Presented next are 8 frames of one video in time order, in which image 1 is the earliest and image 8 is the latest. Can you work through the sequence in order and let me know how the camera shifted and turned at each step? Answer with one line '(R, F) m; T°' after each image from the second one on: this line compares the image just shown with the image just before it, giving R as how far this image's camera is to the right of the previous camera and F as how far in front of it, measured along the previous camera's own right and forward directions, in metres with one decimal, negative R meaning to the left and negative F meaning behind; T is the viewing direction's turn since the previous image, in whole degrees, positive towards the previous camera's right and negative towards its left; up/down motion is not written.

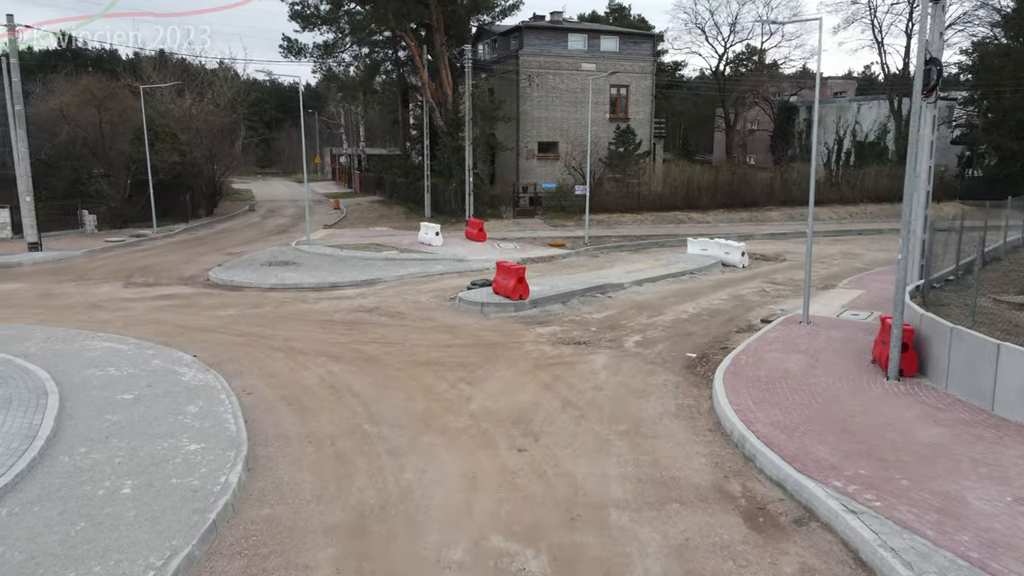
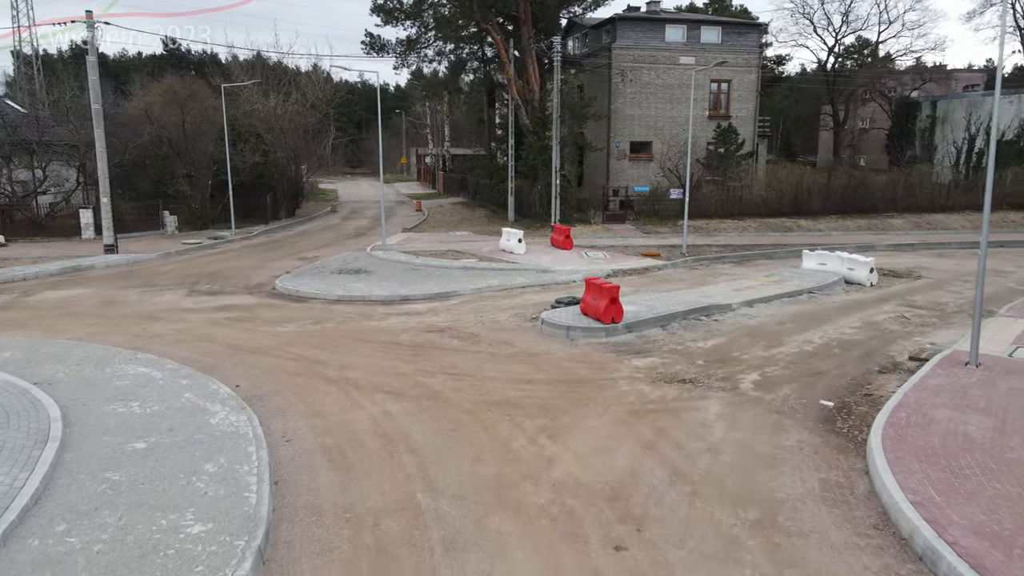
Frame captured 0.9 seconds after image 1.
(-0.1, +2.0) m; -7°
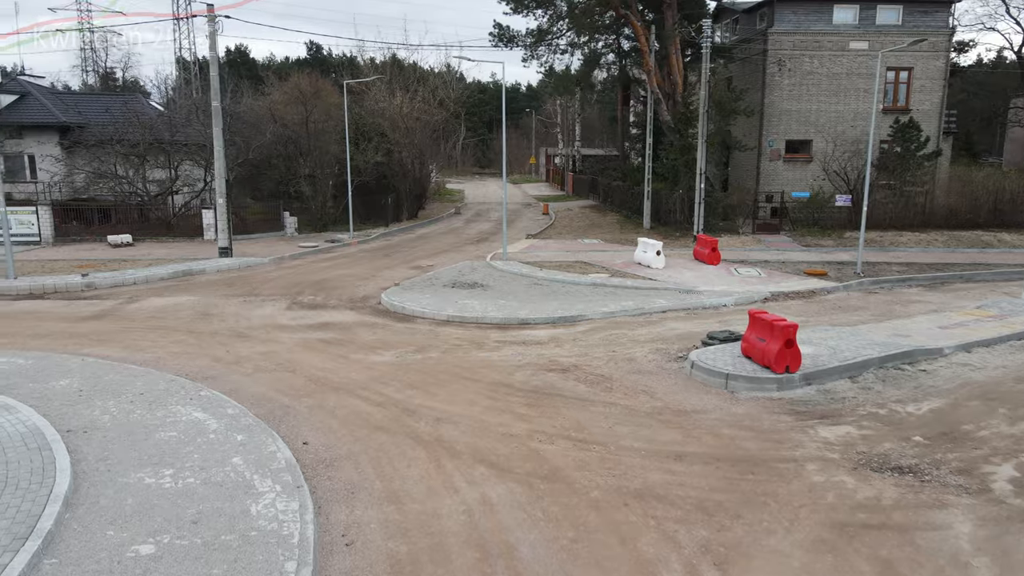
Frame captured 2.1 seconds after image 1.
(-0.3, +2.5) m; -10°
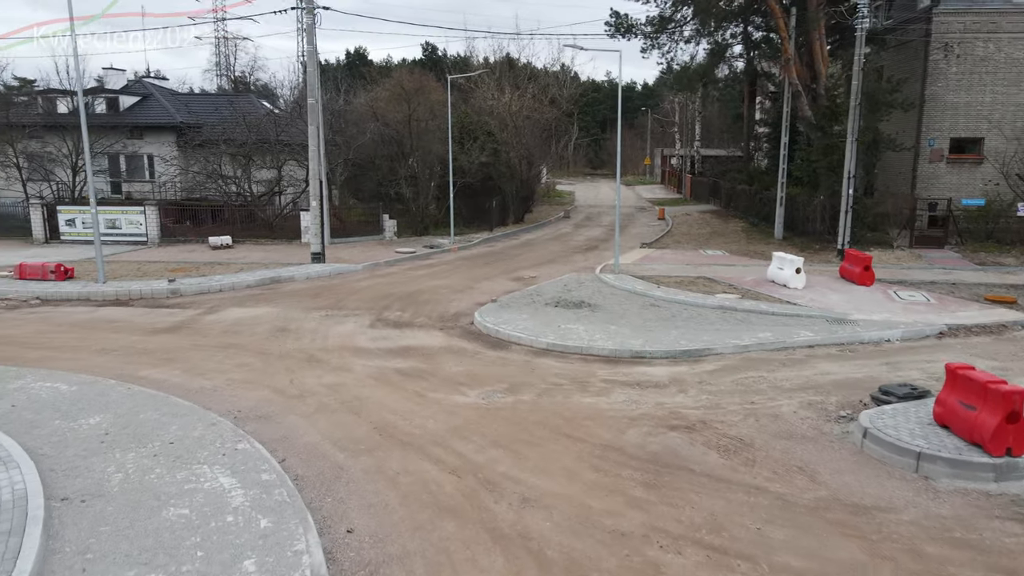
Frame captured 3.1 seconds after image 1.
(-0.1, +2.1) m; -9°
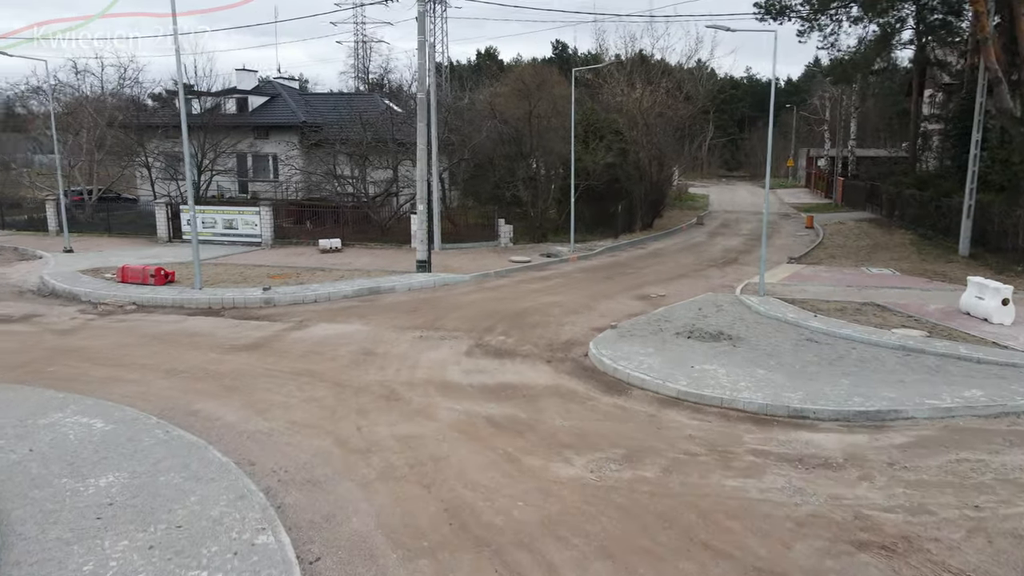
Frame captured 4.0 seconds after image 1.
(0.0, +2.2) m; -10°
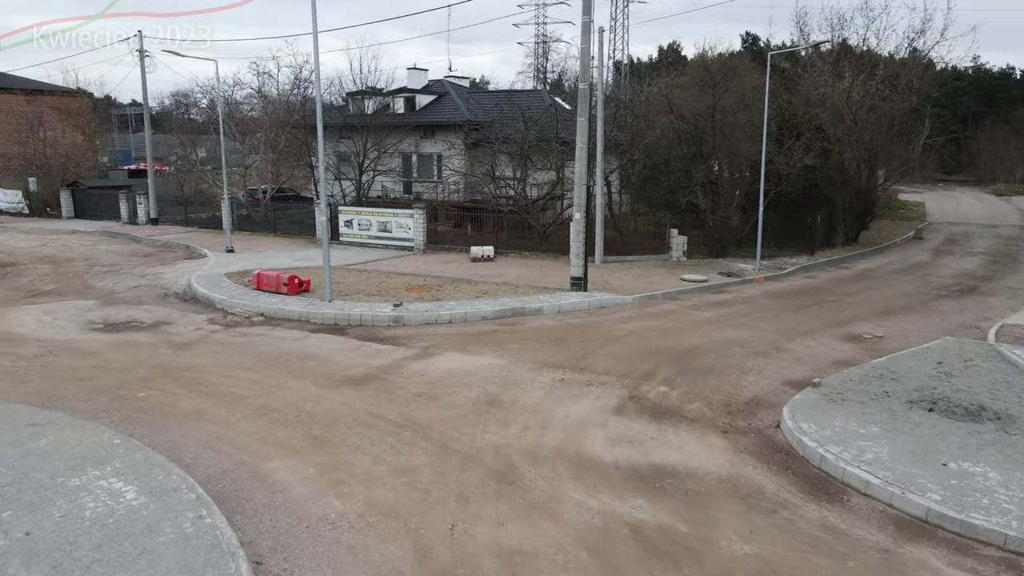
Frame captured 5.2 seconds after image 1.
(+0.1, +2.6) m; -14°
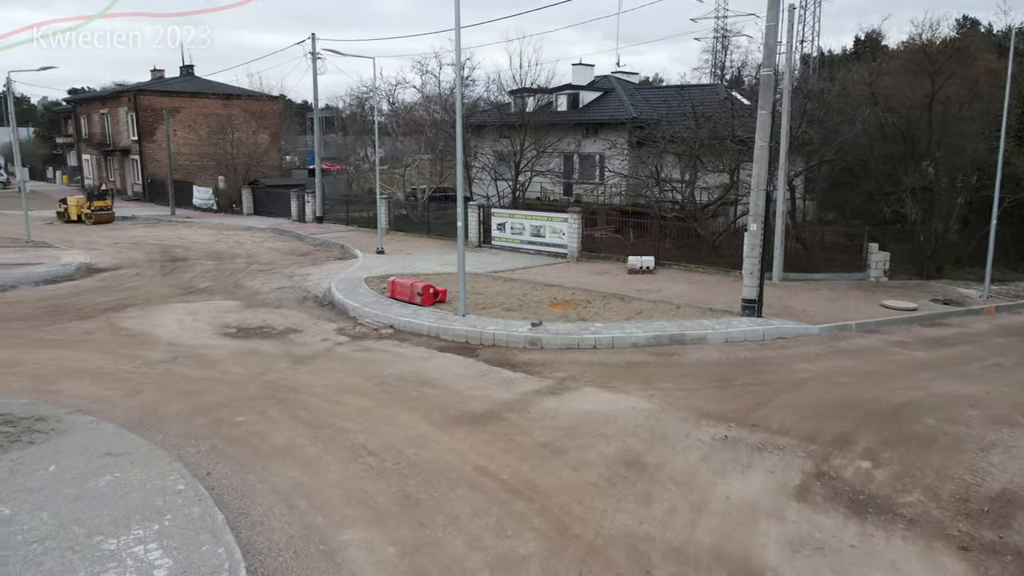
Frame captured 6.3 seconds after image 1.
(+0.1, +1.8) m; -13°
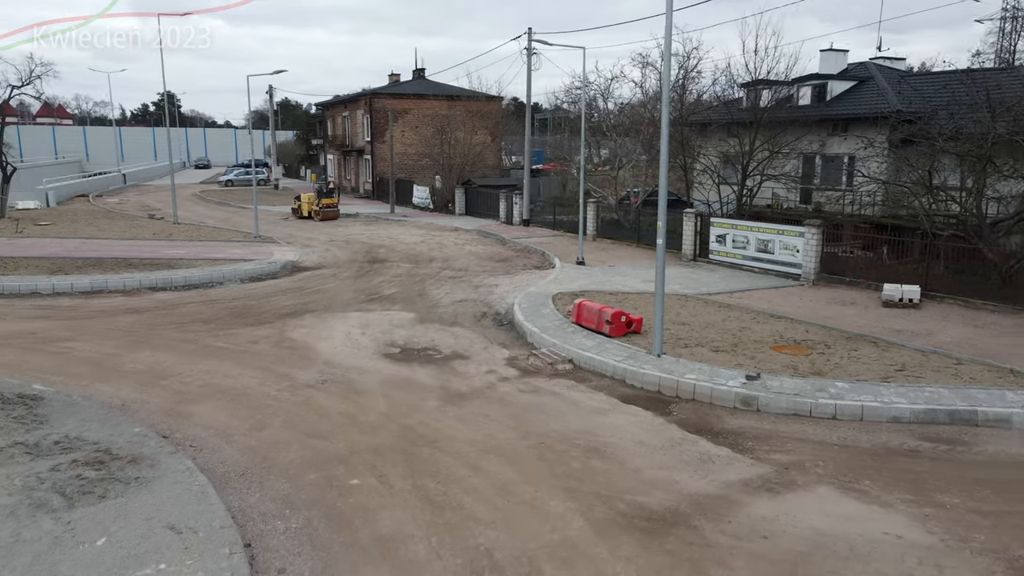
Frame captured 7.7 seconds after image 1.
(+0.1, +2.4) m; -17°
